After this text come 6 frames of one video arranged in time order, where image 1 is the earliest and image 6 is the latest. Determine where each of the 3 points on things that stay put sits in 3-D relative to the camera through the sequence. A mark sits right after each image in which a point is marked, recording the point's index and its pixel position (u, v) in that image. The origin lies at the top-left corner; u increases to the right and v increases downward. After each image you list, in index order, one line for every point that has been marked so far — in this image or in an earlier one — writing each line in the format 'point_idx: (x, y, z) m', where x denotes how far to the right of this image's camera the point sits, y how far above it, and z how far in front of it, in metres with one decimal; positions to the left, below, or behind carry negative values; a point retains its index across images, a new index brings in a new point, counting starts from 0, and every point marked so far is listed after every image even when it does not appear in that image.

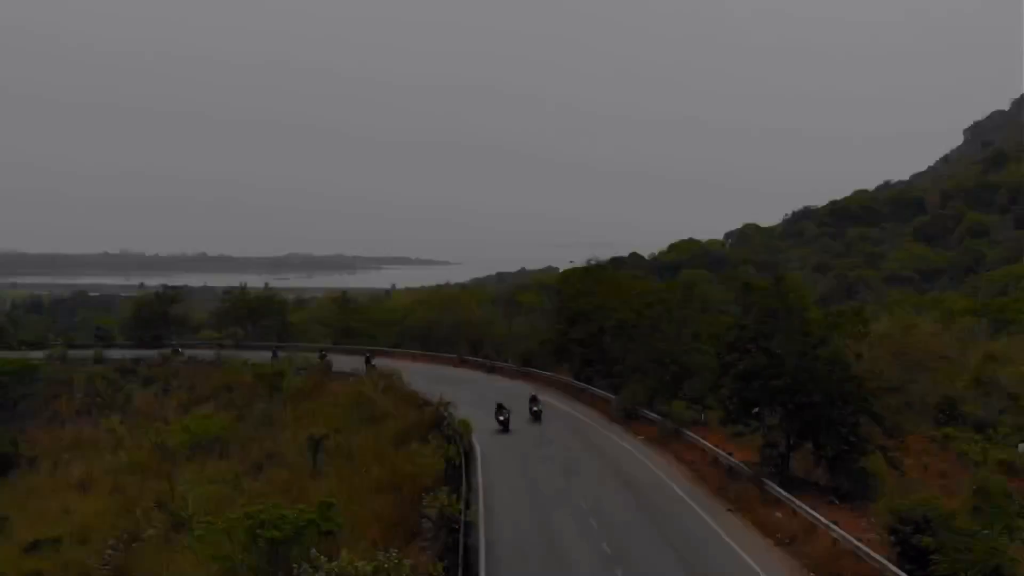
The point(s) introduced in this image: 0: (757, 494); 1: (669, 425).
0: (+4.3, -3.6, +12.0) m
1: (+3.7, -3.2, +15.9) m
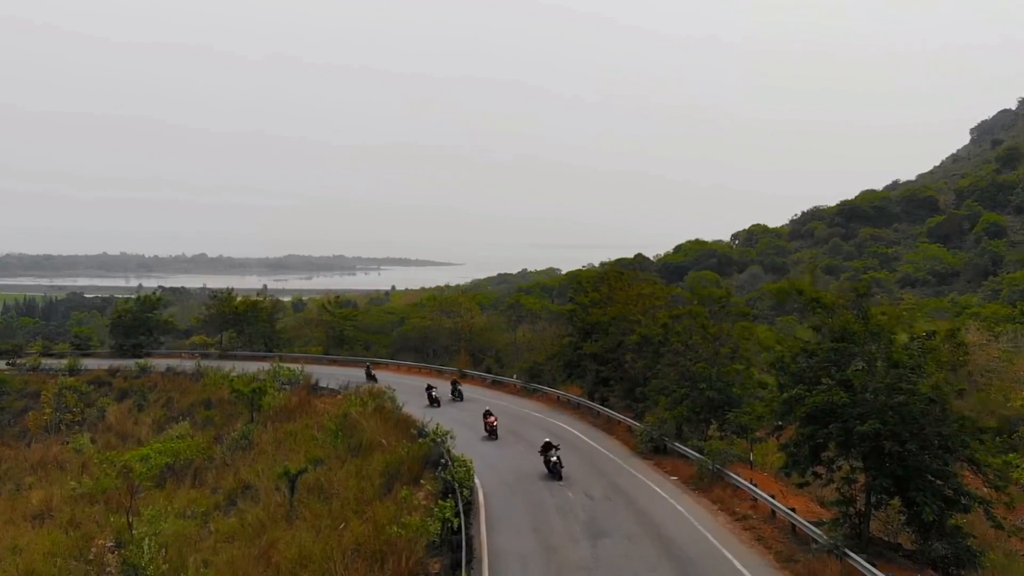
0: (+4.5, -3.9, +9.4) m
1: (+3.9, -3.5, +13.3) m
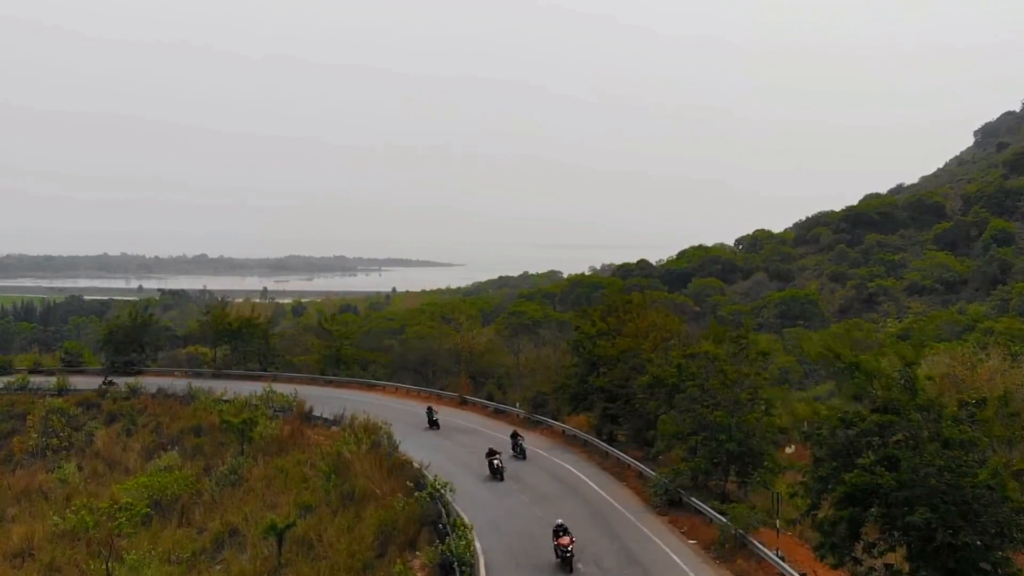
0: (+4.6, -4.8, +8.3) m
1: (+4.0, -4.4, +12.2) m
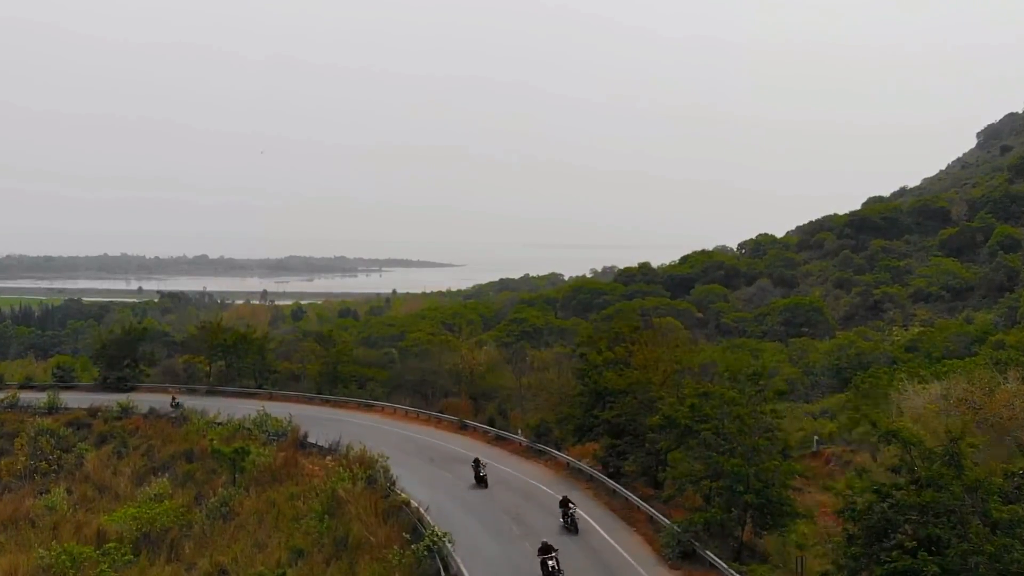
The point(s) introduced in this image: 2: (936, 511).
0: (+4.6, -5.6, +7.5) m
1: (+4.0, -5.2, +11.4) m
2: (+5.3, -2.7, +8.5) m
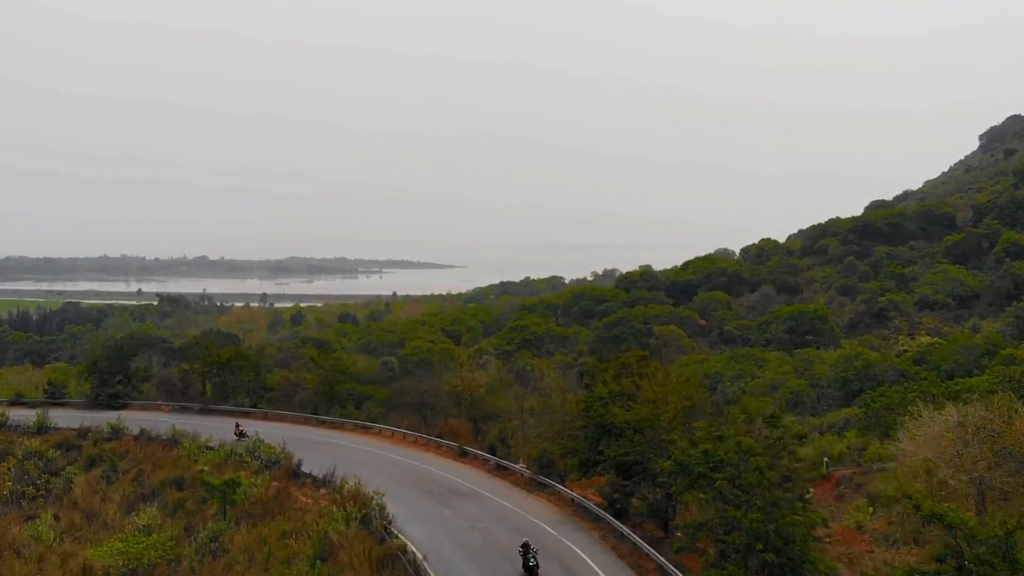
0: (+4.6, -6.3, +6.6) m
1: (+4.1, -6.0, +10.6) m
2: (+5.3, -3.5, +7.7) m
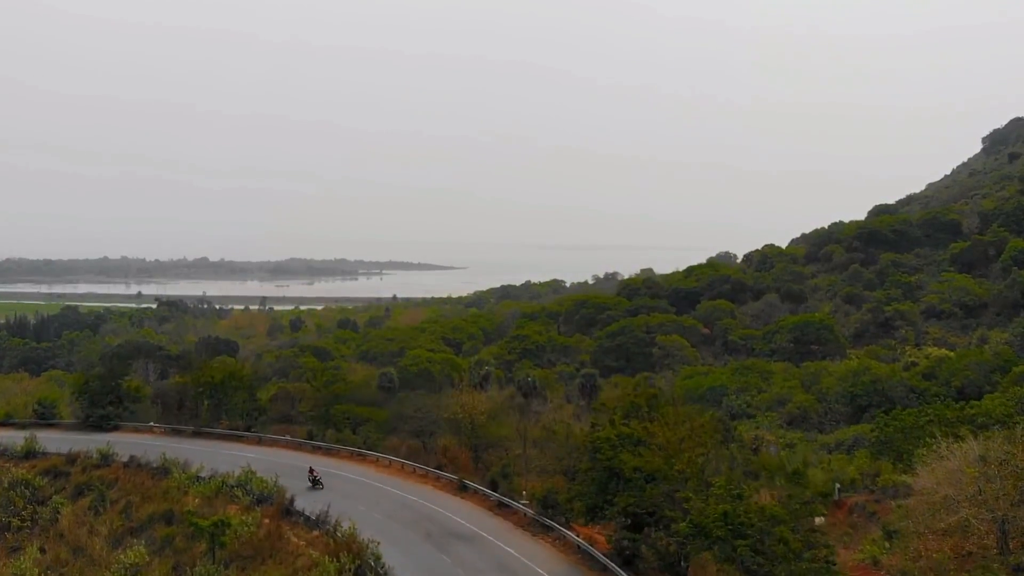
0: (+4.7, -7.3, +5.6) m
1: (+4.2, -6.9, +9.6) m
2: (+5.4, -4.5, +6.7) m
